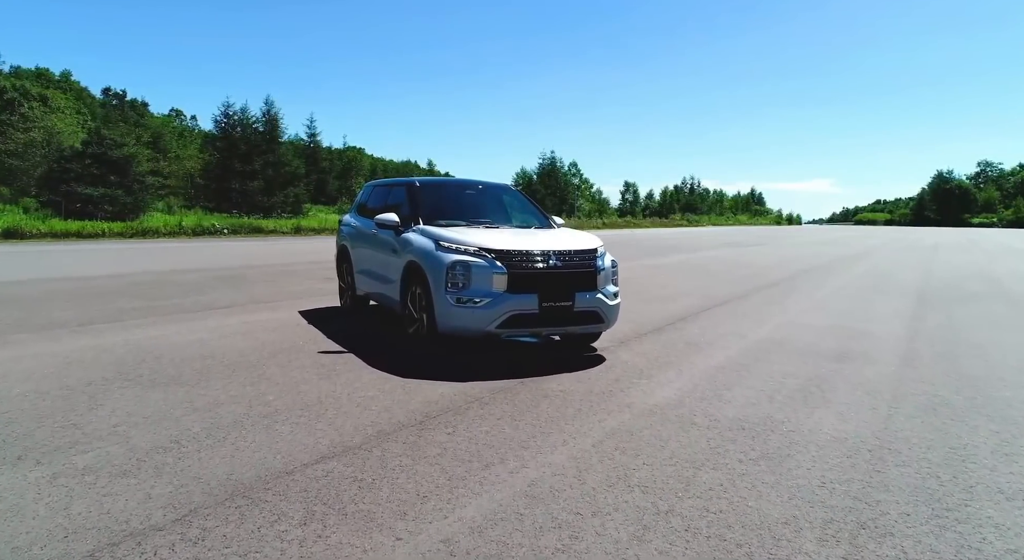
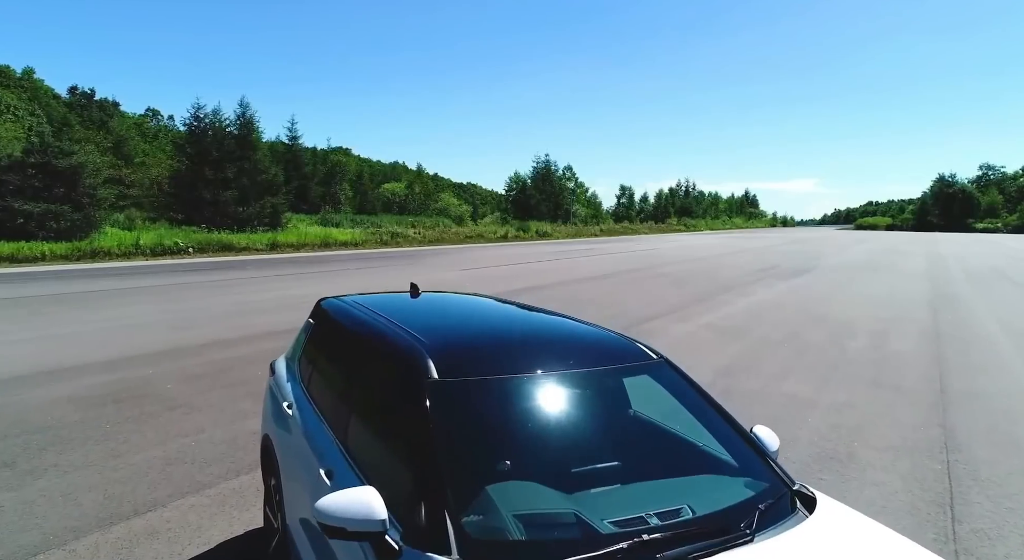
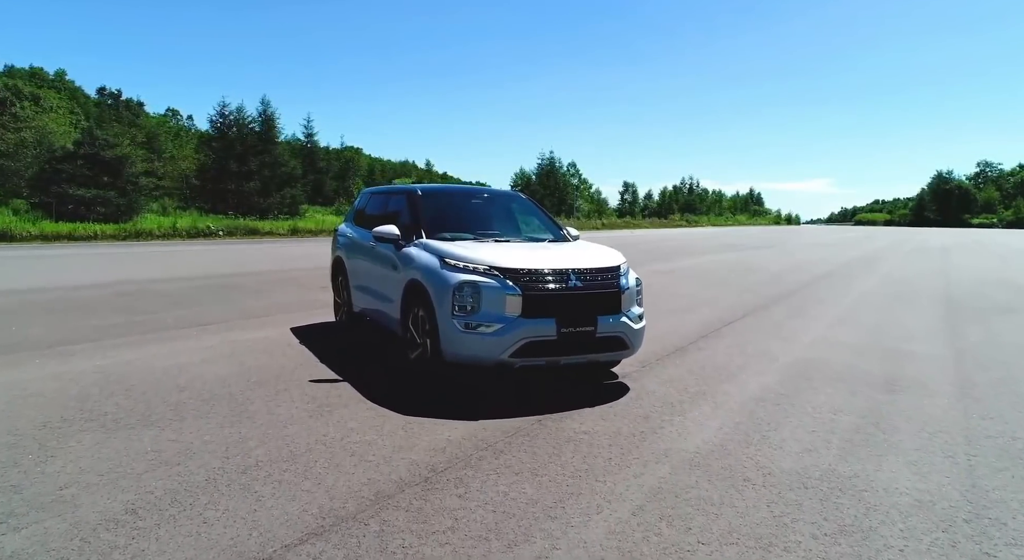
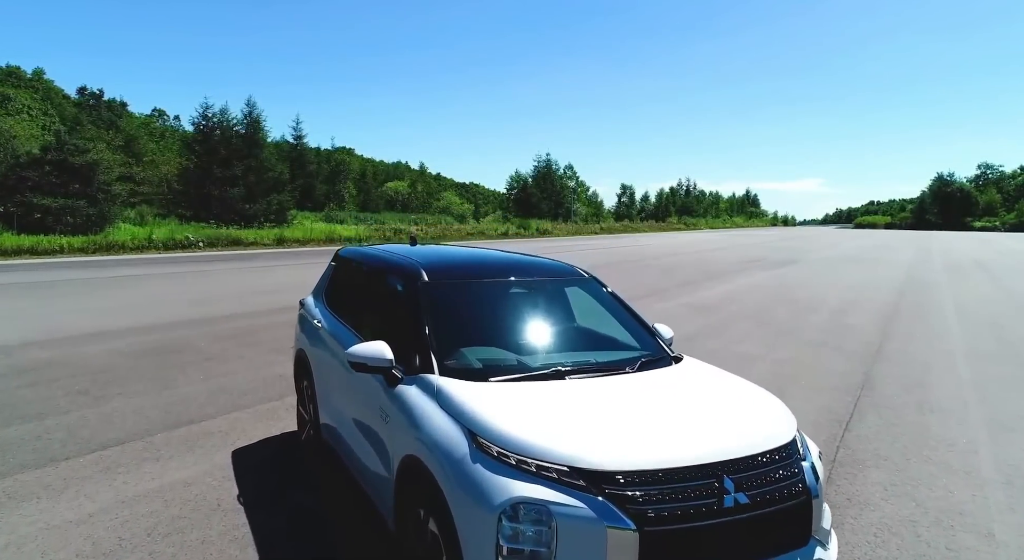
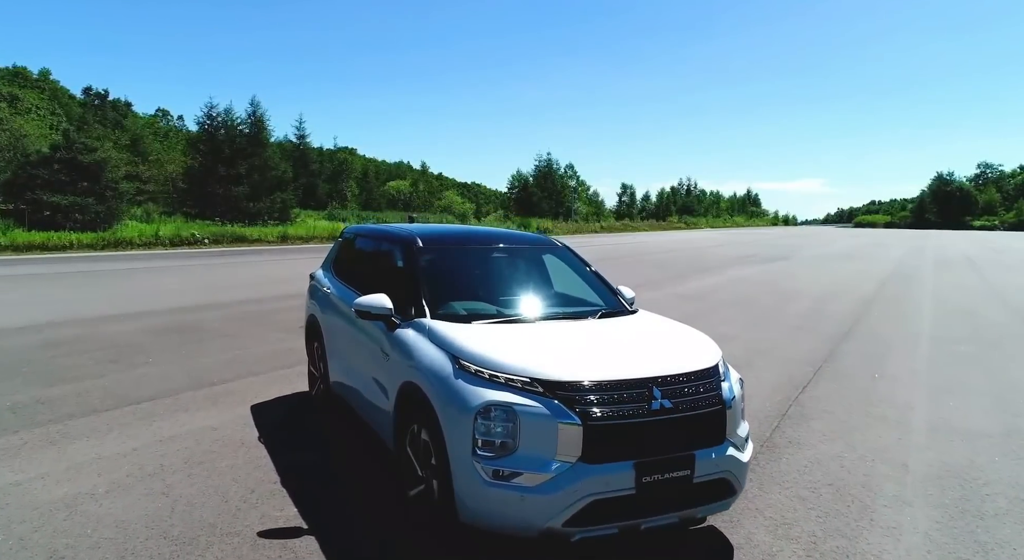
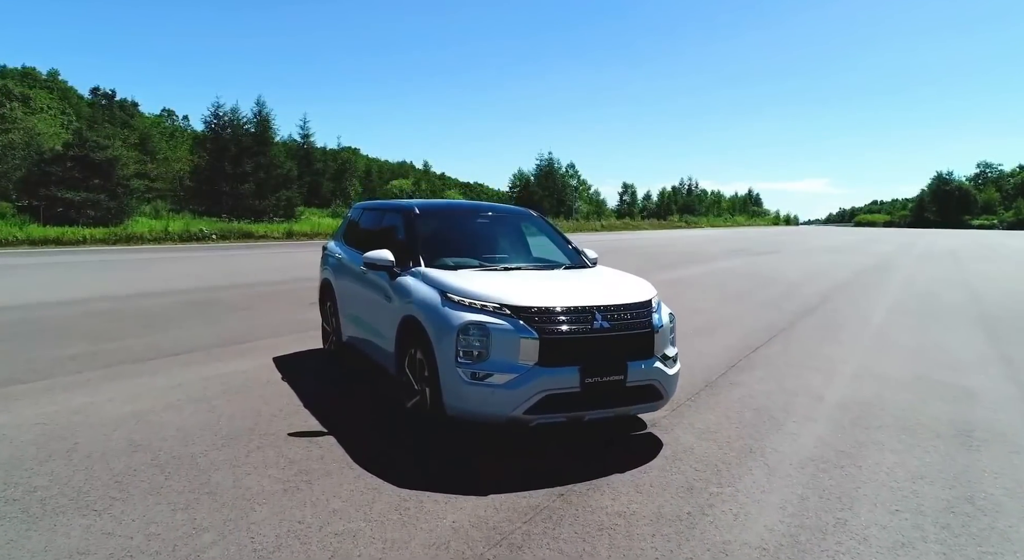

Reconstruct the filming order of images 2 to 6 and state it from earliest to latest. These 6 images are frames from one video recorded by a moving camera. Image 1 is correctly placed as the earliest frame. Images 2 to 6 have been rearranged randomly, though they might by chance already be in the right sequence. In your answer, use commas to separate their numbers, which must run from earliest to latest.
3, 6, 5, 4, 2
